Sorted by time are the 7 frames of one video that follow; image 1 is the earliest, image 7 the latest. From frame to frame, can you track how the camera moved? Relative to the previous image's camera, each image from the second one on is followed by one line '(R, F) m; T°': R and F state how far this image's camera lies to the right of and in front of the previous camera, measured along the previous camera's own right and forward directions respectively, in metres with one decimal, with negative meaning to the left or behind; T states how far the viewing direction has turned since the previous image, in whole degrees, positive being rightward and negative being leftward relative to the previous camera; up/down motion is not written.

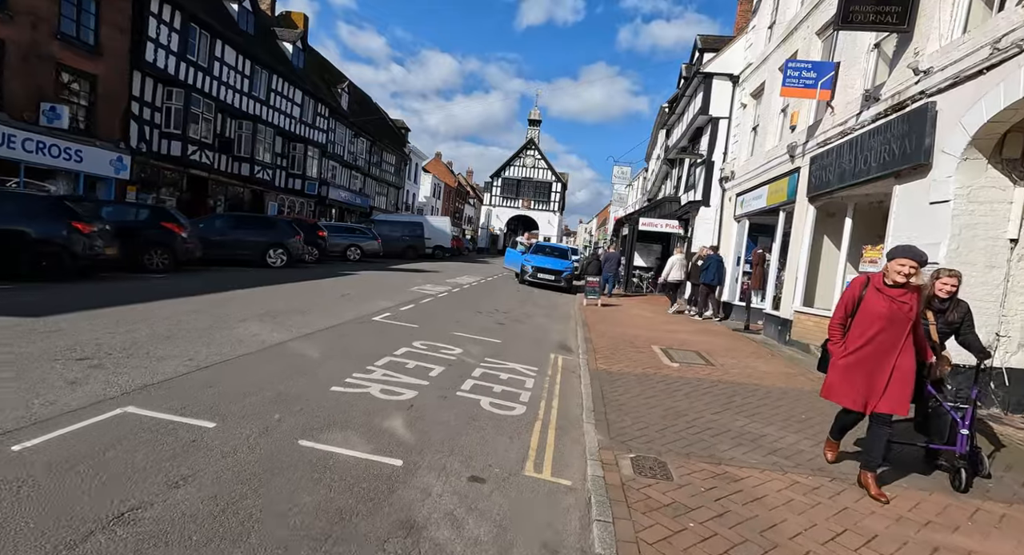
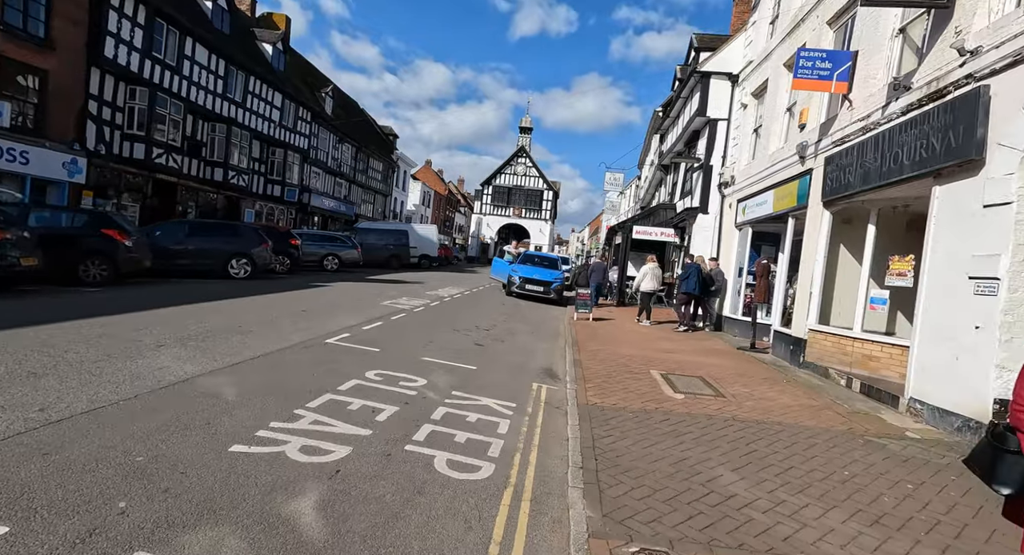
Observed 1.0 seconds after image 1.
(+0.2, +1.1) m; +1°
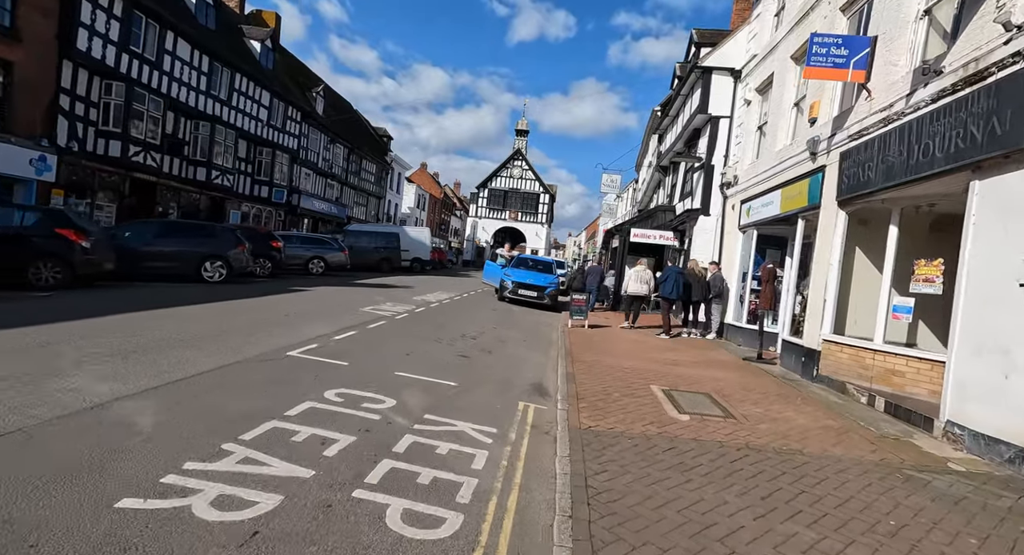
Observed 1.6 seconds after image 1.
(+0.1, +0.8) m; 0°
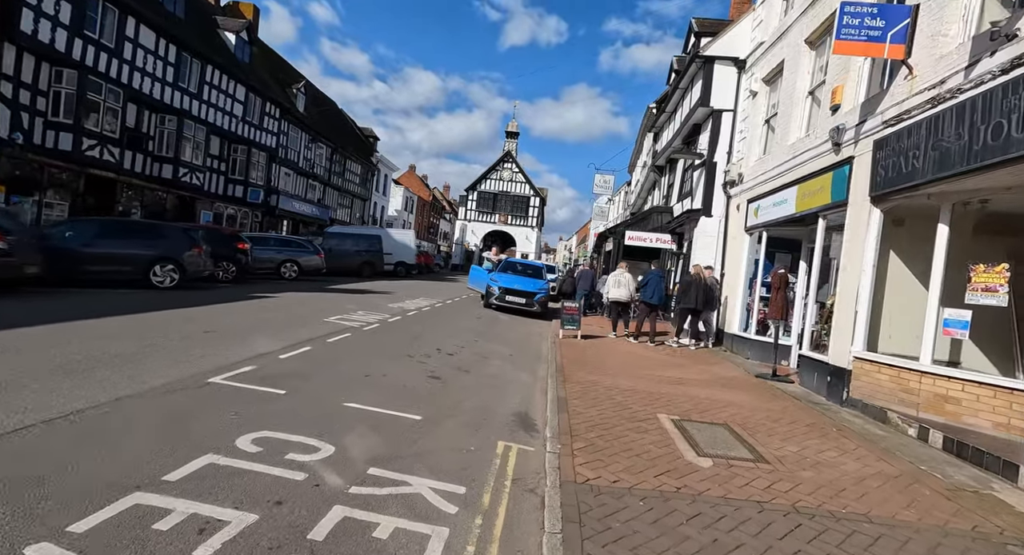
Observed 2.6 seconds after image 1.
(+0.1, +1.2) m; +1°
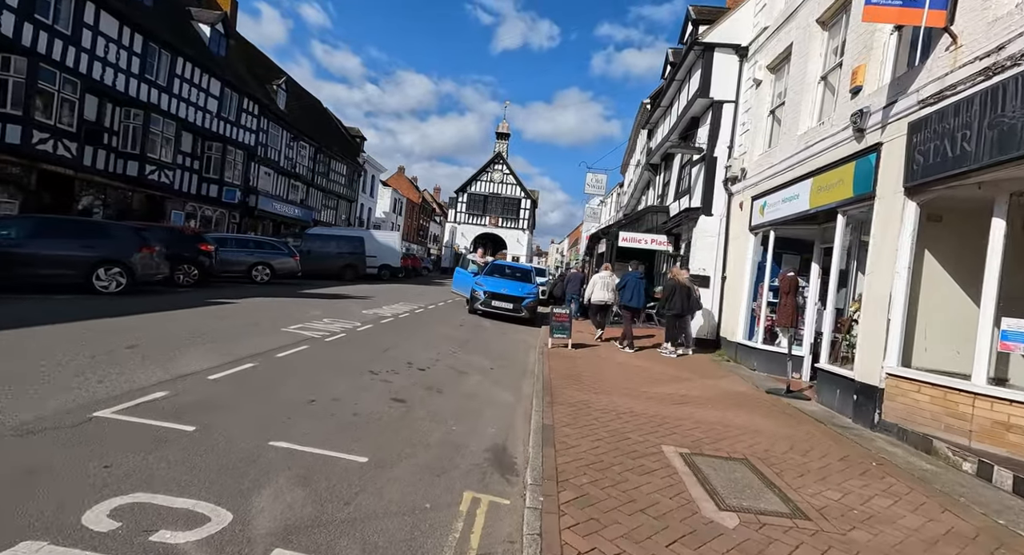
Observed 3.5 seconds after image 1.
(+0.2, +1.0) m; +1°
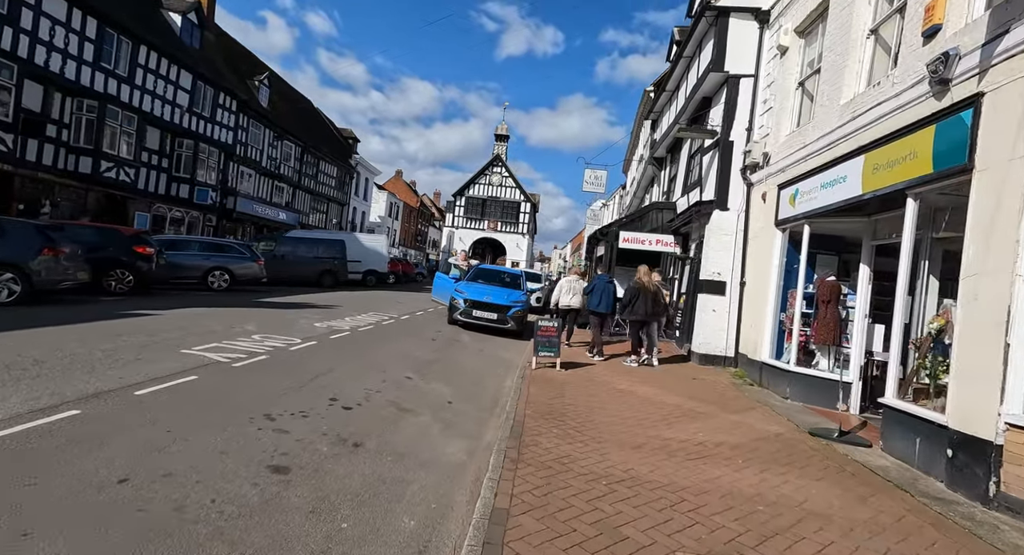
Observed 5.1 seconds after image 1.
(+0.5, +1.9) m; 0°
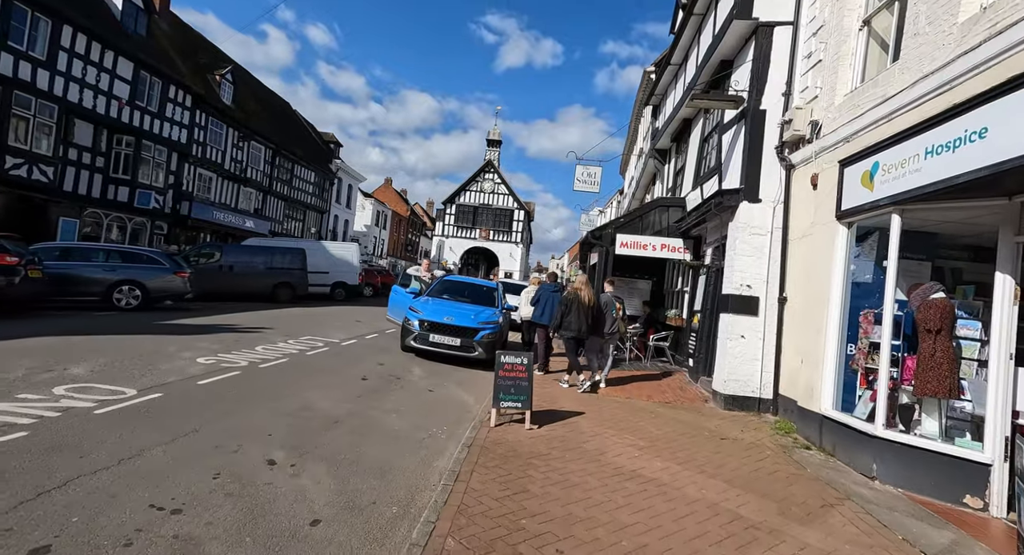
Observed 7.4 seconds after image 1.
(+0.6, +2.8) m; 0°
